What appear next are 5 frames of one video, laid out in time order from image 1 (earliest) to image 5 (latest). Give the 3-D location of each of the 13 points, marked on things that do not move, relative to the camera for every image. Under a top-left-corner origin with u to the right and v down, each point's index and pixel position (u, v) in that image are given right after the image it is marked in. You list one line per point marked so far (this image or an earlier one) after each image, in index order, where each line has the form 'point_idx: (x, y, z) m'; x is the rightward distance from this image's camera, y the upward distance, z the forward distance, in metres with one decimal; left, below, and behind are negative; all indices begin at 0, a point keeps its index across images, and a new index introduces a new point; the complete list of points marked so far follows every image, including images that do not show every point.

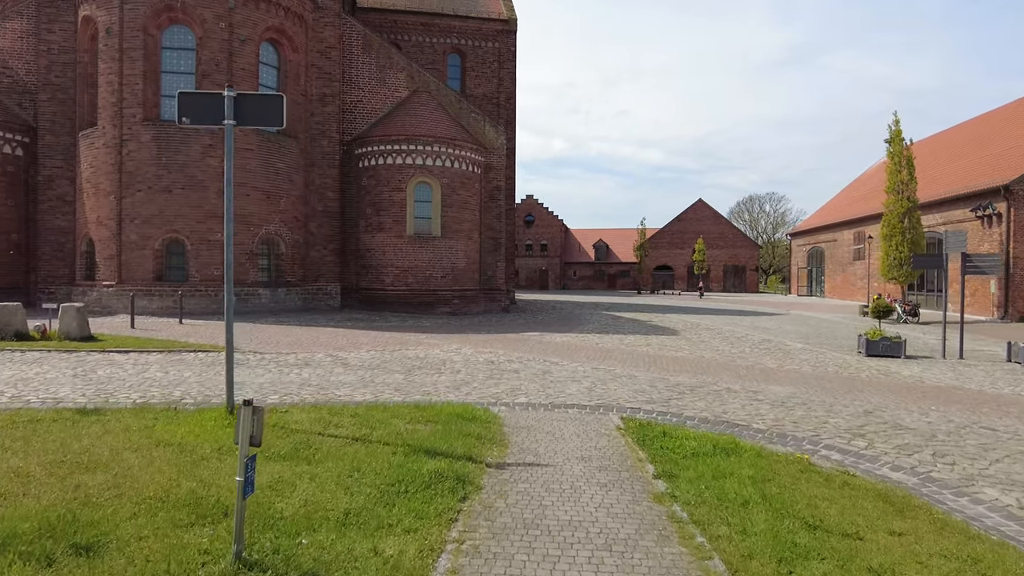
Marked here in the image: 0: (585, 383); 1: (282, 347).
0: (+1.1, -1.5, +10.0) m
1: (-4.7, -1.2, +13.4) m
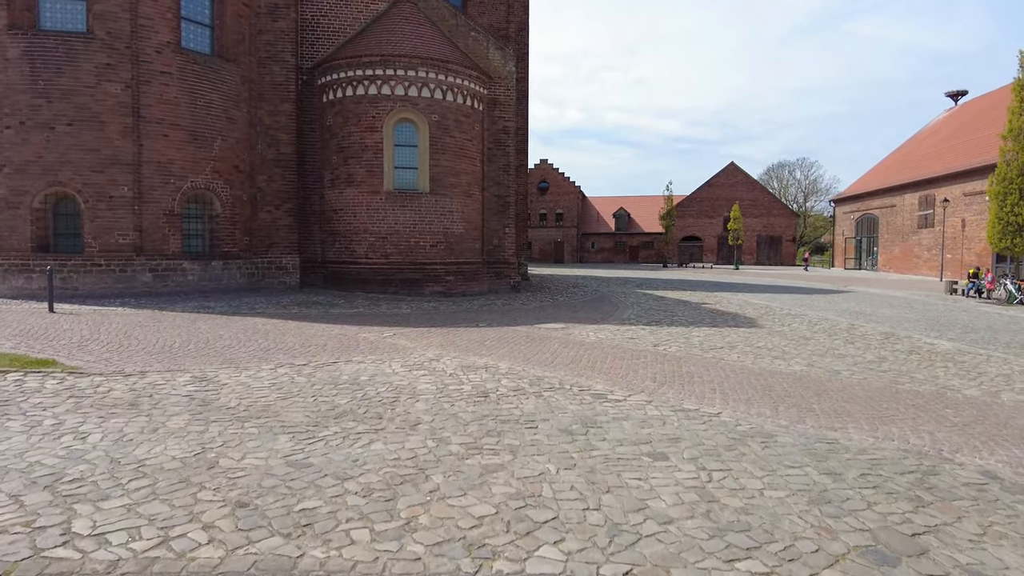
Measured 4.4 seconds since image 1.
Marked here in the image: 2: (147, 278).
0: (+1.2, -1.3, +4.5) m
1: (-4.6, -0.9, +7.9) m
2: (-8.5, +0.2, +15.3) m
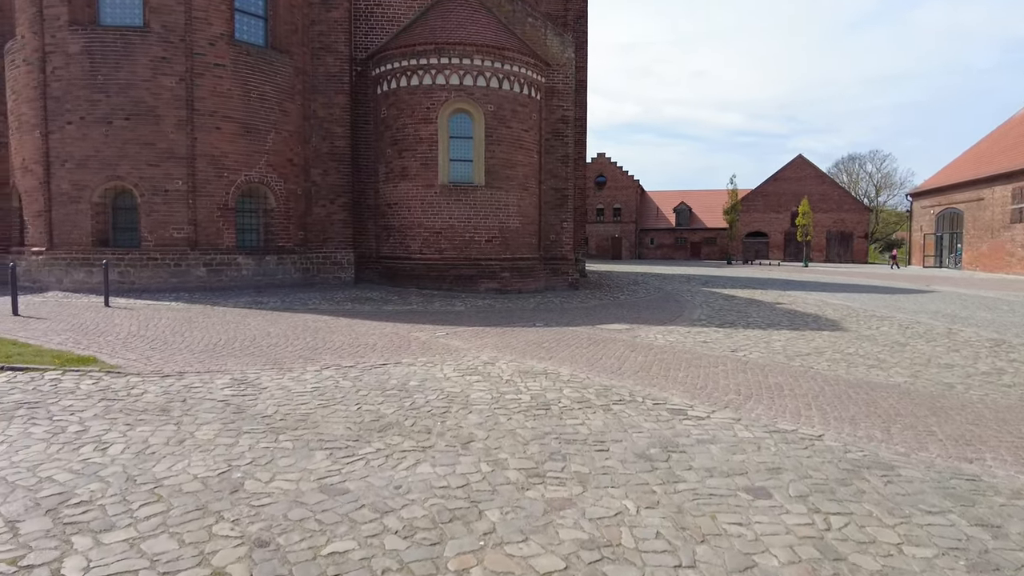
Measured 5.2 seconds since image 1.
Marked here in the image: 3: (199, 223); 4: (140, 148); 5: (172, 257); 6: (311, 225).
0: (+1.6, -1.3, +3.6) m
1: (-3.9, -0.9, +7.5) m
2: (-7.2, +0.4, +15.2) m
3: (-7.3, +1.5, +15.2) m
4: (-8.3, +3.1, +14.6) m
5: (-7.7, +0.7, +14.9) m
6: (-5.3, +1.7, +17.5) m
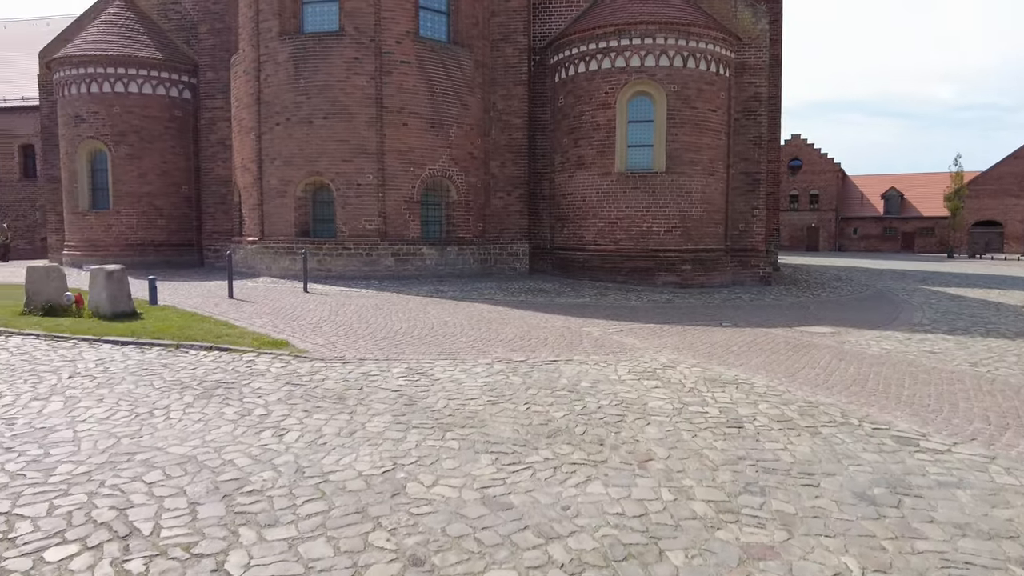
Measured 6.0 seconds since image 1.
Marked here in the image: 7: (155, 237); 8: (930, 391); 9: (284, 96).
0: (+2.4, -1.3, +2.6) m
1: (-1.9, -0.7, +7.8) m
2: (-3.0, +0.6, +16.0) m
3: (-3.1, +1.8, +16.1) m
4: (-4.2, +3.4, +15.7) m
5: (-3.6, +1.0, +15.9) m
6: (-0.6, +2.0, +17.7) m
7: (-10.3, +1.5, +18.9) m
8: (+3.9, -1.0, +6.1) m
9: (-5.5, +4.6, +15.8) m
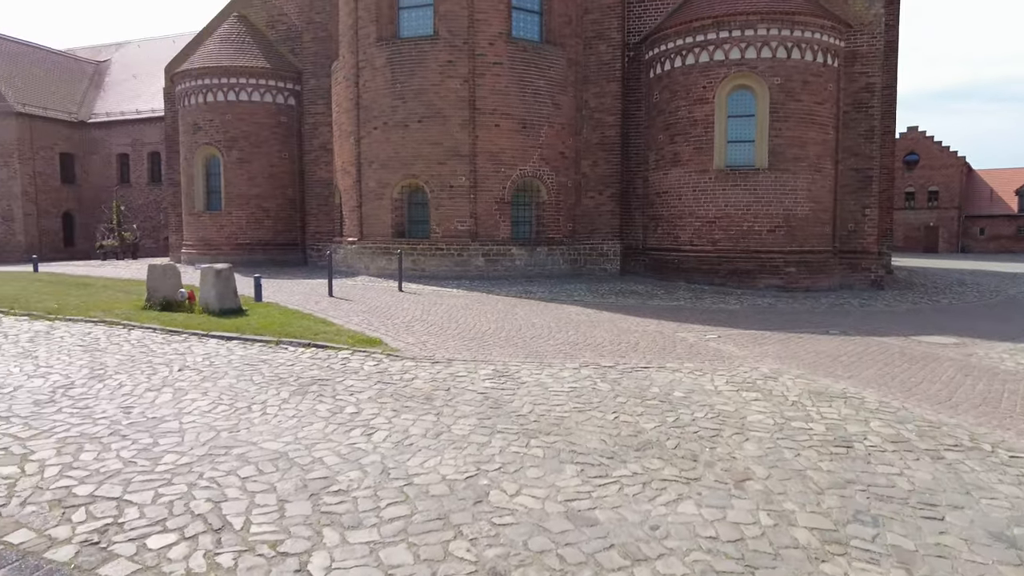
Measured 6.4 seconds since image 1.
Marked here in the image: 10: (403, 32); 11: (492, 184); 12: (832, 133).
0: (+2.7, -1.4, +2.1) m
1: (-0.8, -0.7, +7.8) m
2: (-0.8, +0.7, +16.2) m
3: (-0.8, +1.8, +16.2) m
4: (-2.0, +3.5, +16.0) m
5: (-1.4, +1.0, +16.1) m
6: (+1.8, +1.9, +17.5) m
7: (-7.6, +1.6, +20.0) m
8: (+4.6, -1.0, +5.3) m
9: (-3.3, +4.7, +16.3) m
10: (-2.7, +6.4, +16.3) m
11: (-0.5, +2.6, +16.2) m
12: (+7.6, +3.7, +15.5) m
